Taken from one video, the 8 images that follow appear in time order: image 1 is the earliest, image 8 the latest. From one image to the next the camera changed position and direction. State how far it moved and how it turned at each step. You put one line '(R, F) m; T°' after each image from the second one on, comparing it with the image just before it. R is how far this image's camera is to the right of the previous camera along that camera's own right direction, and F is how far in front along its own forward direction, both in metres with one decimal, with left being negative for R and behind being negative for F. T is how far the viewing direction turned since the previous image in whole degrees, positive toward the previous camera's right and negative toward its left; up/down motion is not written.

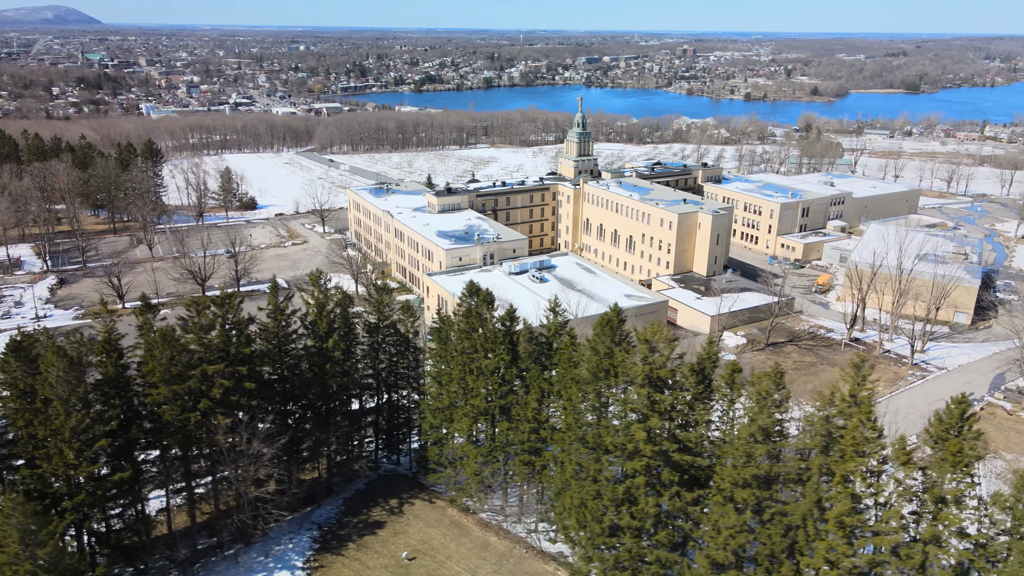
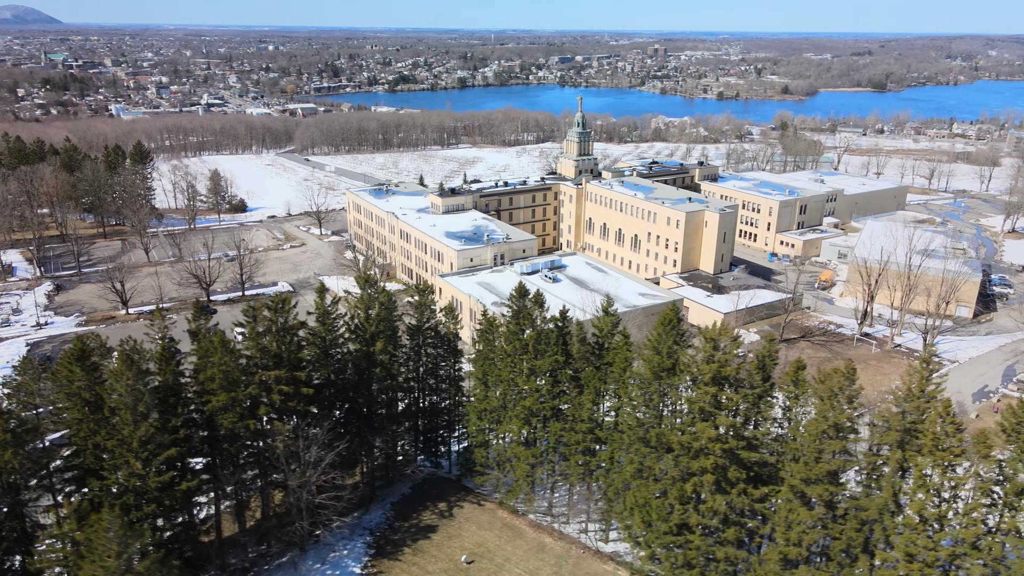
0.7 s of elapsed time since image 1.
(-2.5, +0.1) m; +2°
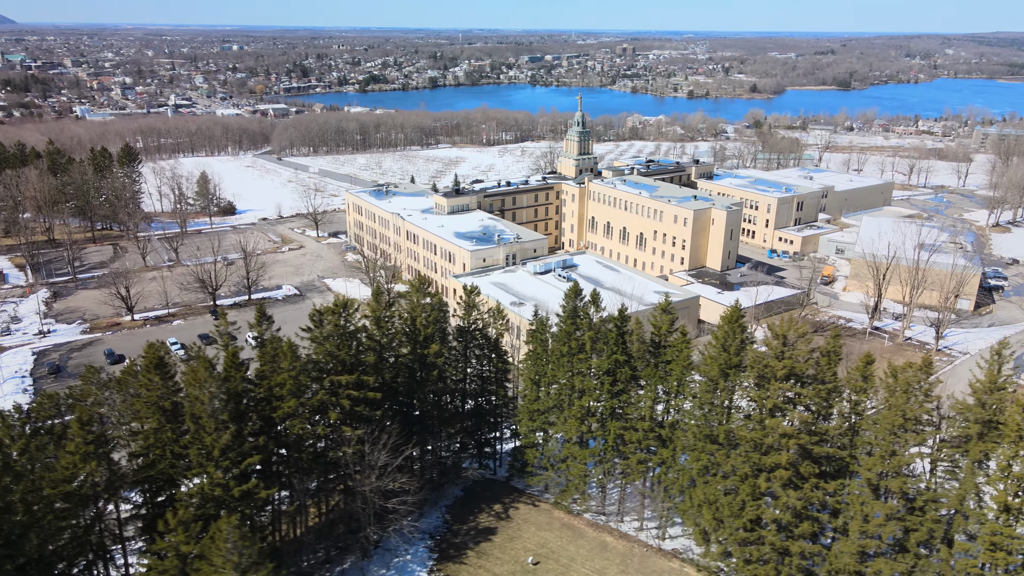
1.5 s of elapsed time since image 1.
(-2.7, +0.1) m; +2°
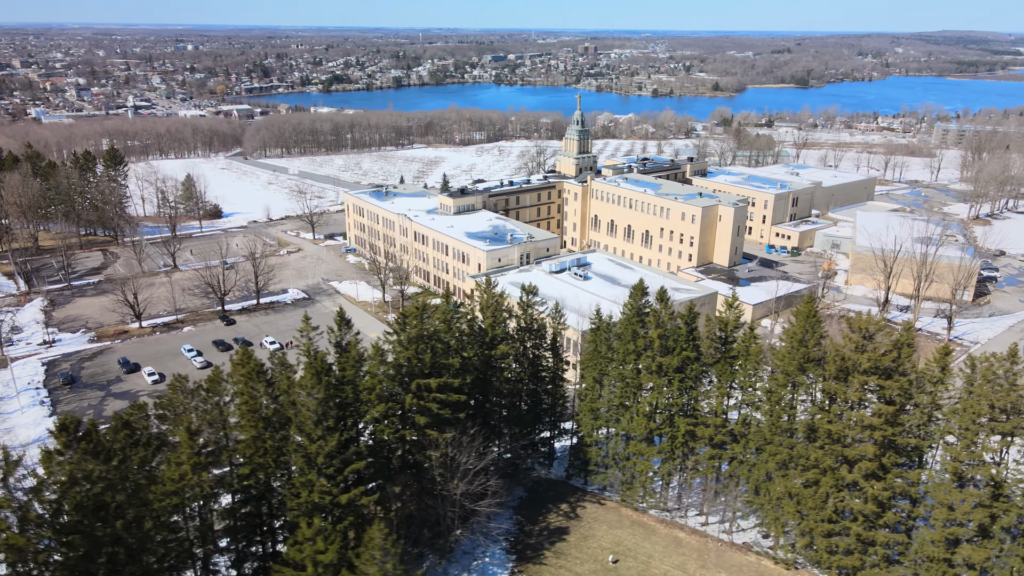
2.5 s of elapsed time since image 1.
(-3.3, +0.1) m; +3°
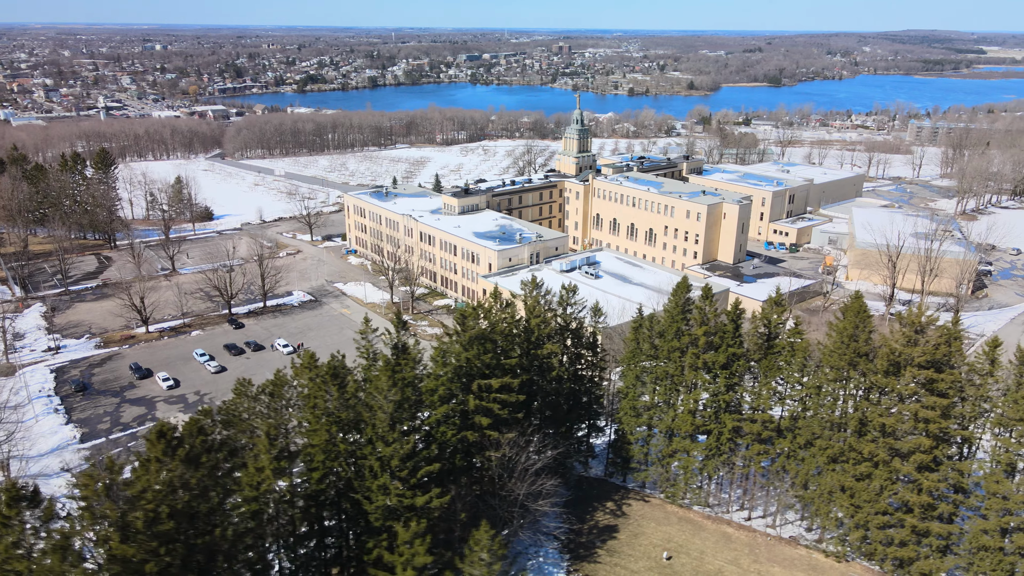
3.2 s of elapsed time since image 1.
(-2.3, +0.1) m; +2°
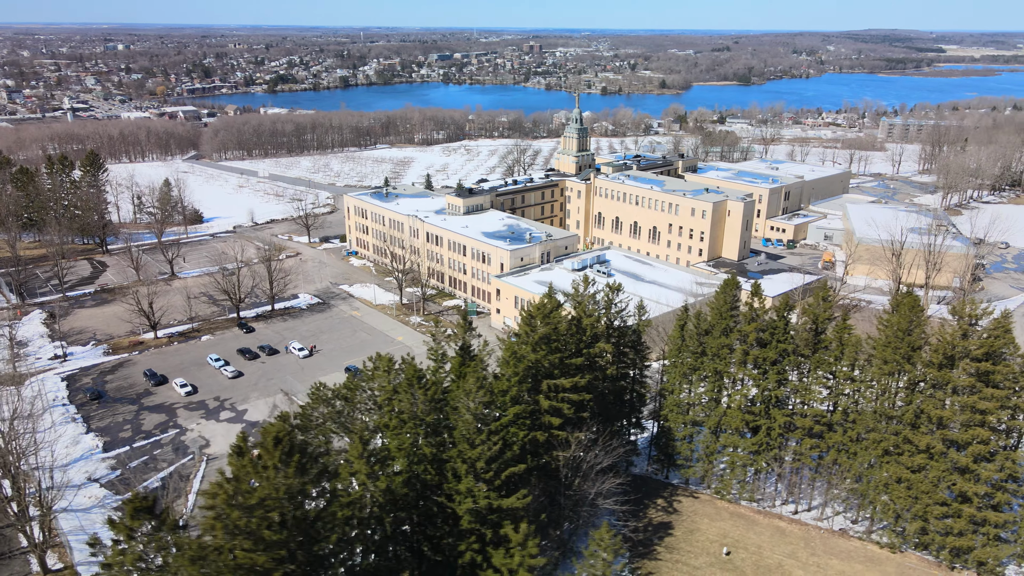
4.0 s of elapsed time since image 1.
(-2.6, +0.1) m; +2°
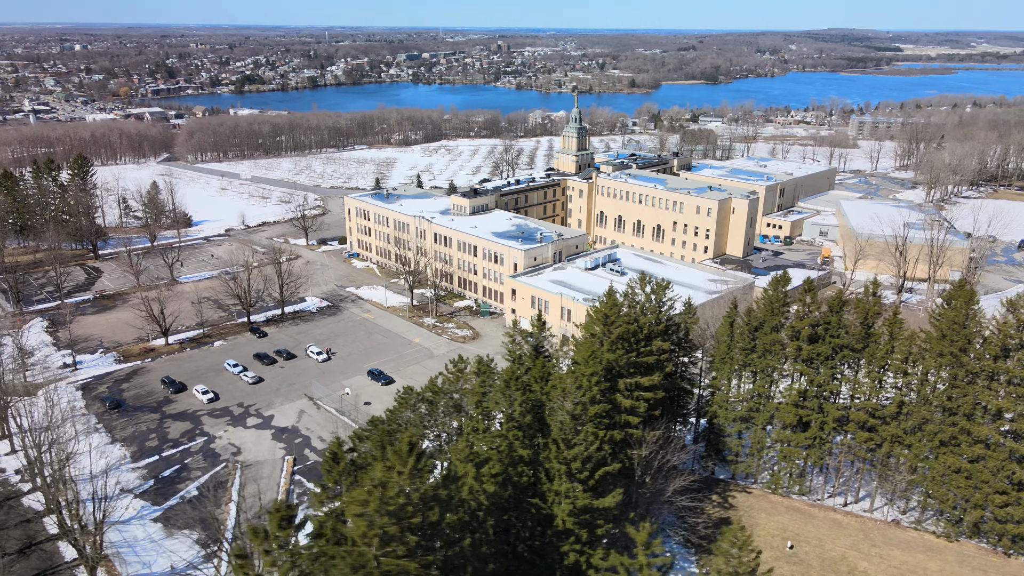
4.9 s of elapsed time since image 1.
(-2.8, +0.1) m; +2°
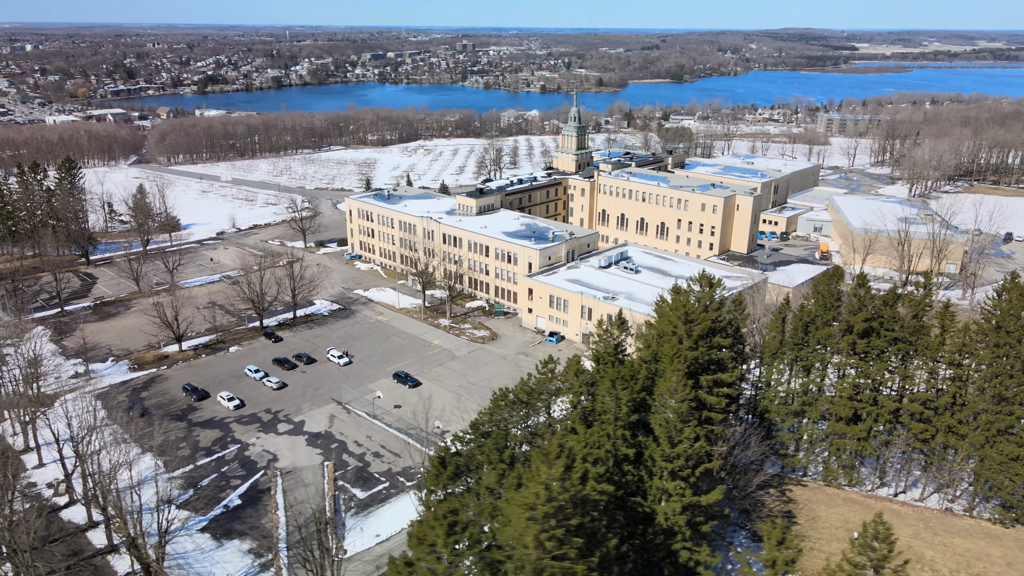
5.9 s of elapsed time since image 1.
(-3.1, +0.1) m; +3°
